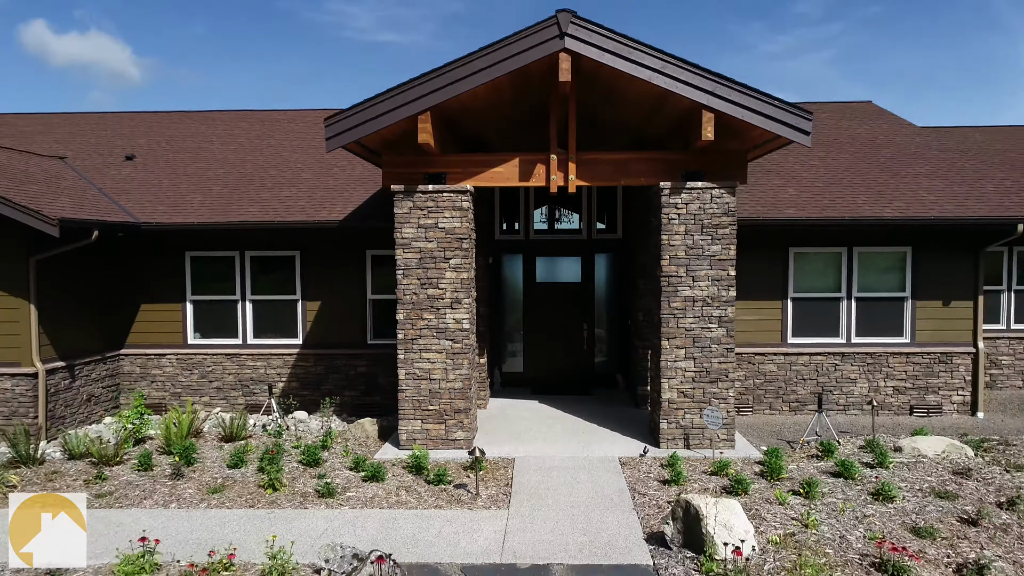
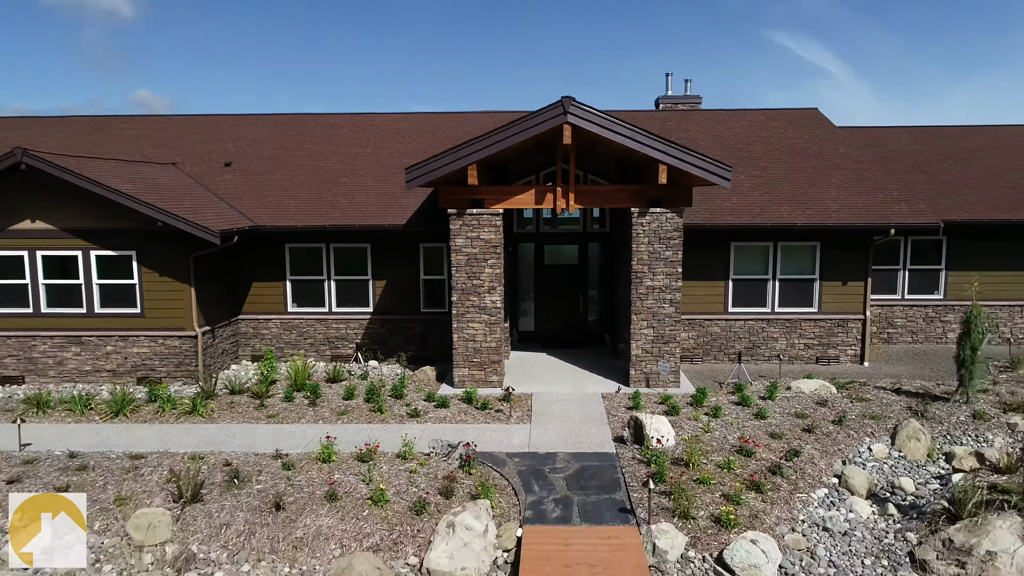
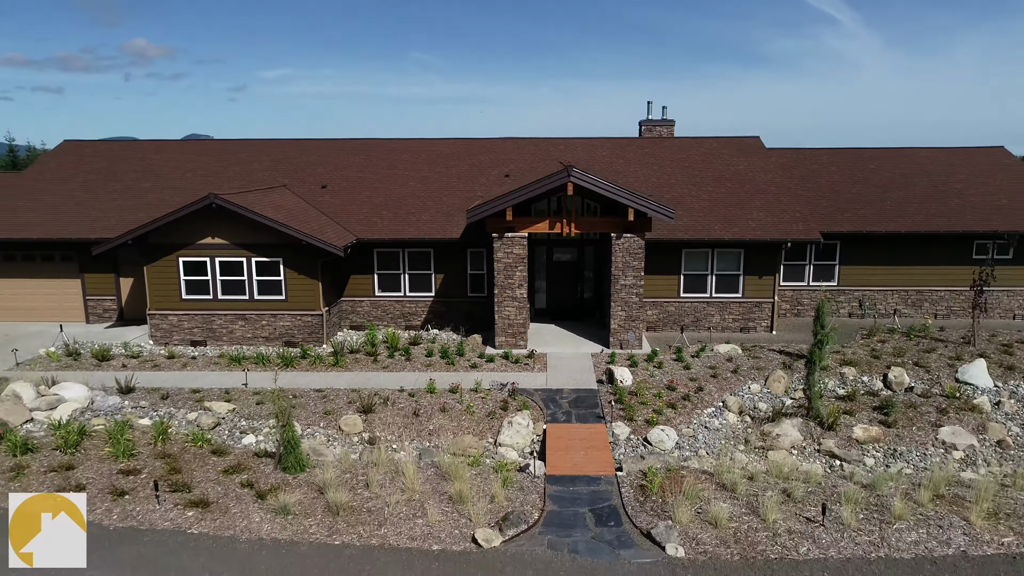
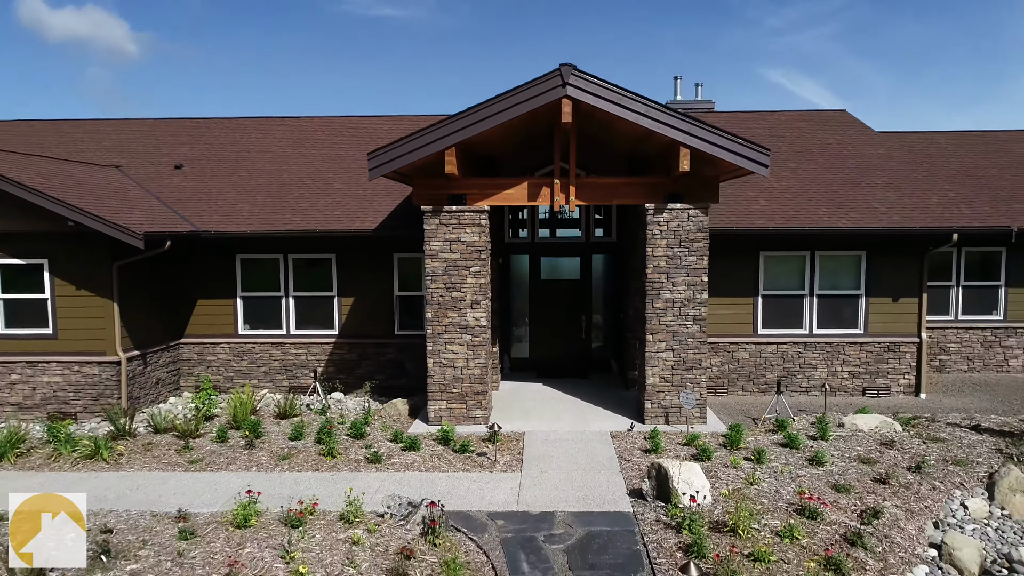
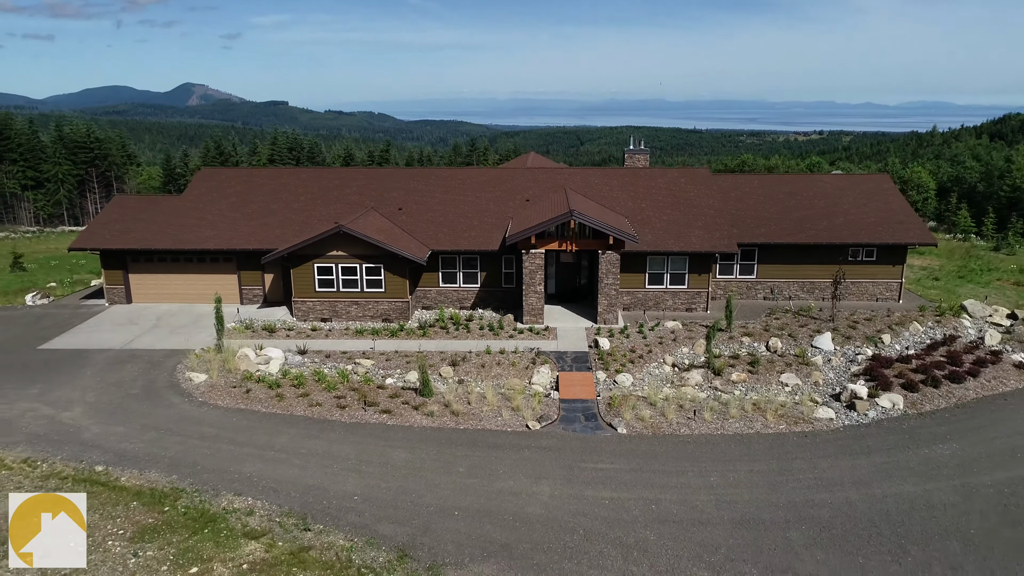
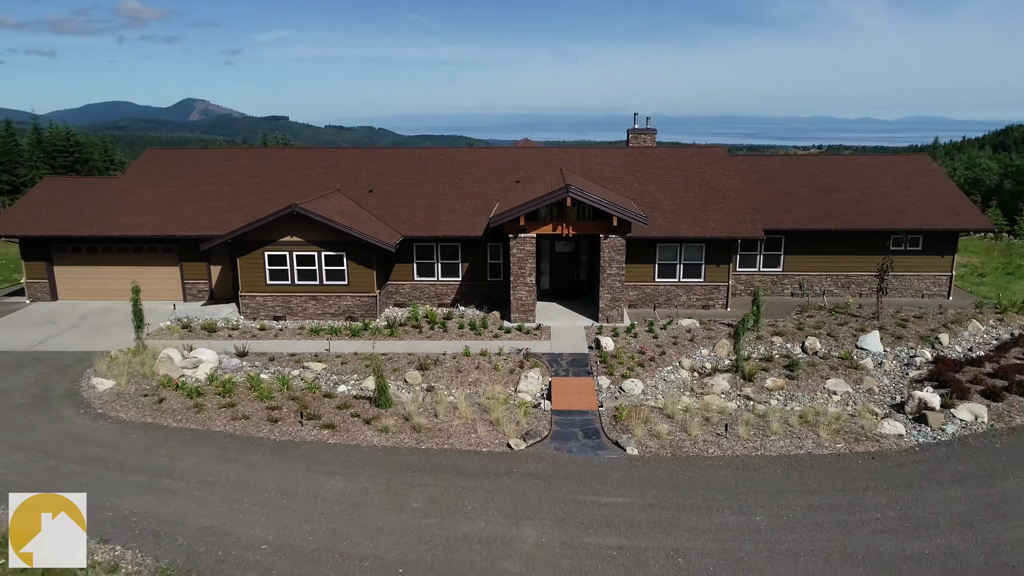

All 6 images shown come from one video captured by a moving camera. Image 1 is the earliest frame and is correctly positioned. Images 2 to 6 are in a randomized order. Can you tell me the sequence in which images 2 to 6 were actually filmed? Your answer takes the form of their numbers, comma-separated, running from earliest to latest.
4, 2, 3, 6, 5
